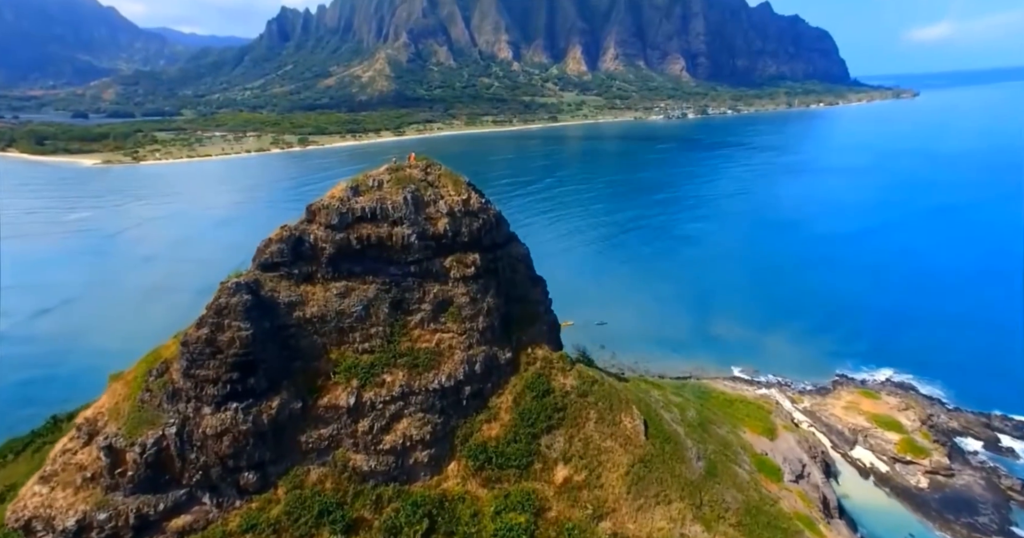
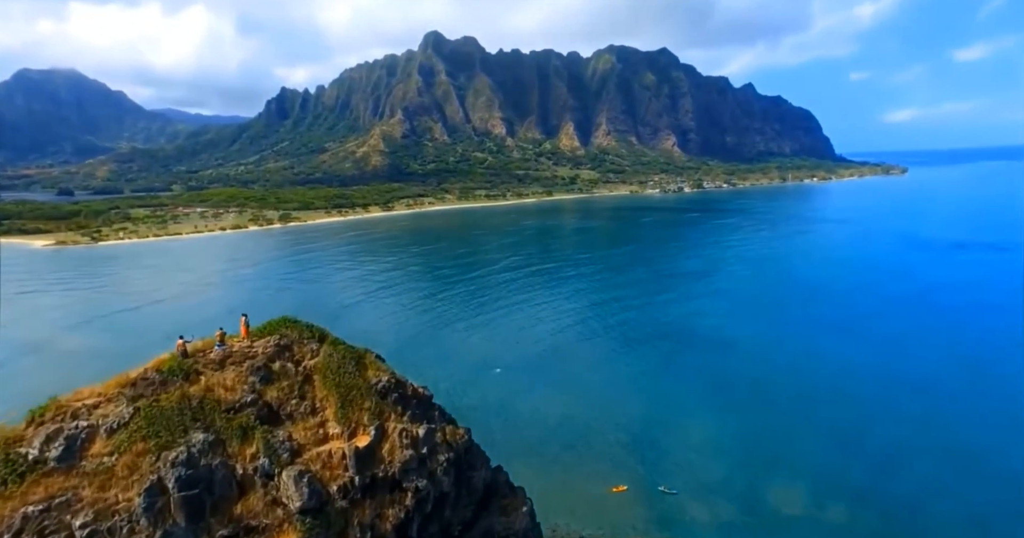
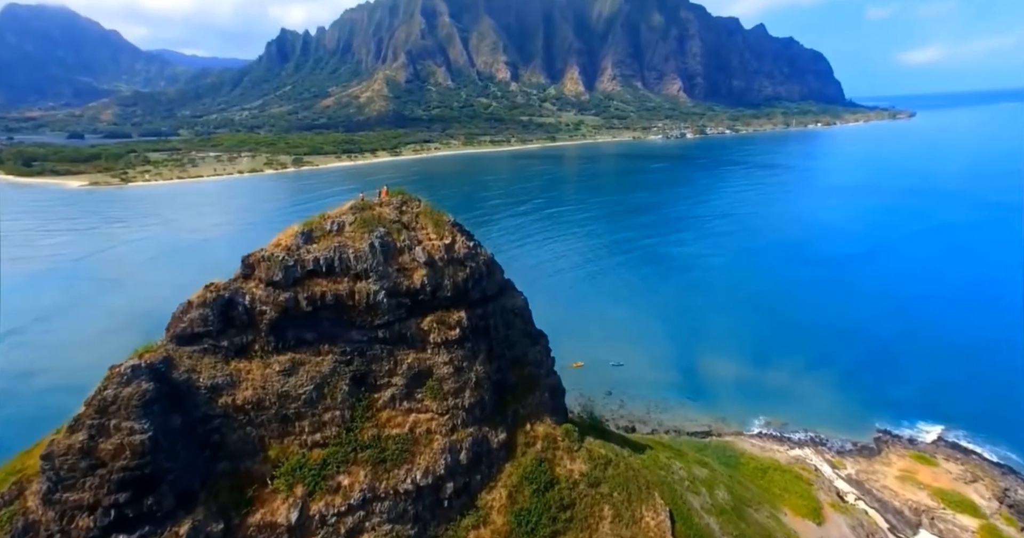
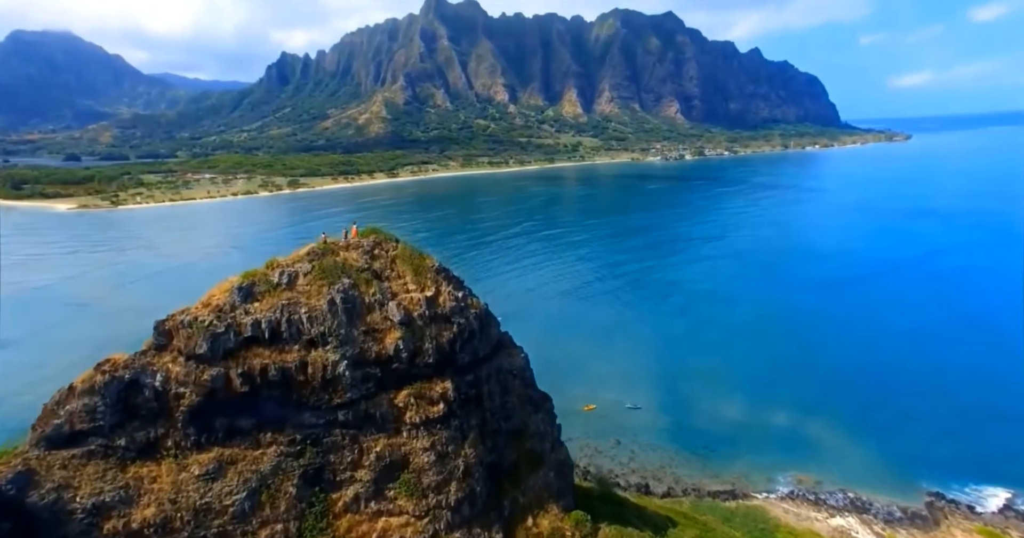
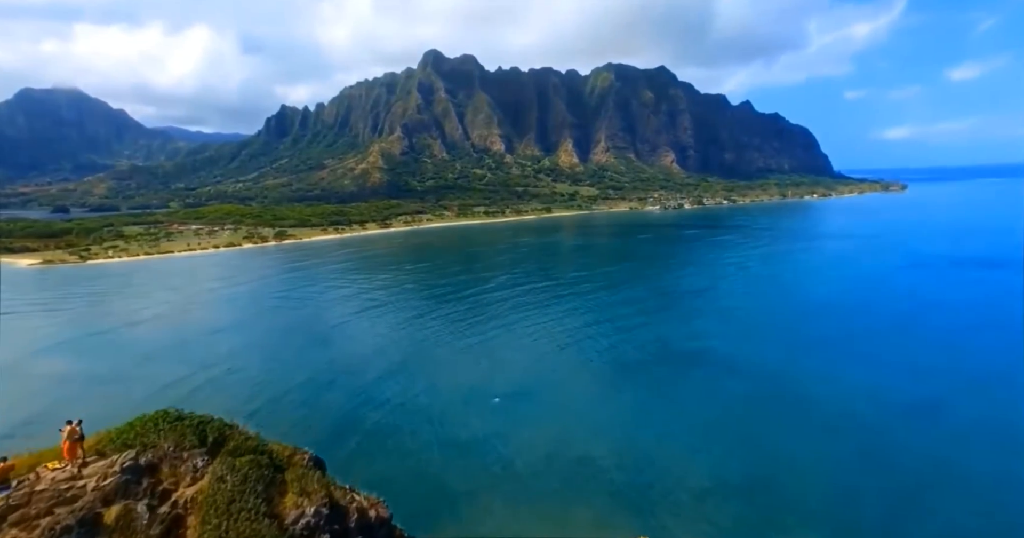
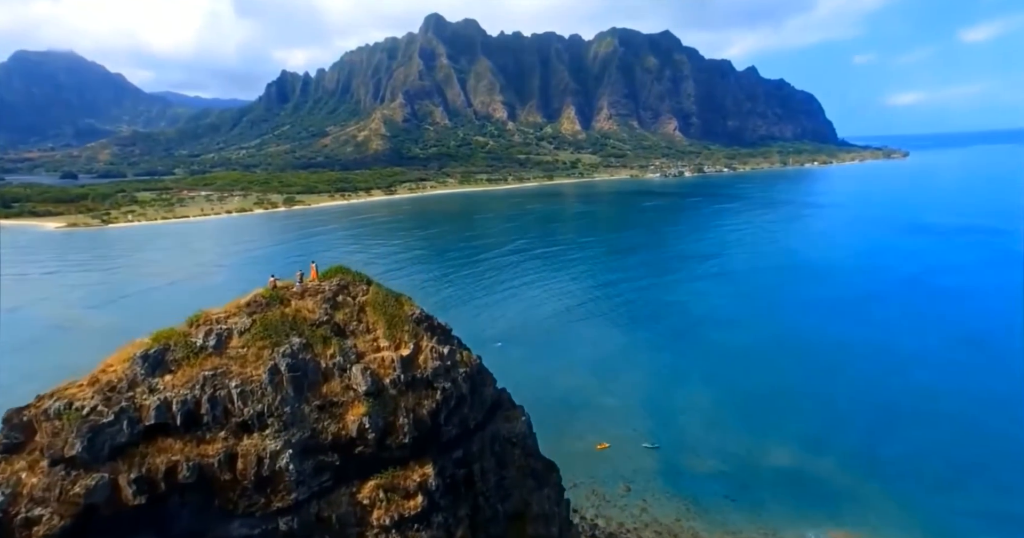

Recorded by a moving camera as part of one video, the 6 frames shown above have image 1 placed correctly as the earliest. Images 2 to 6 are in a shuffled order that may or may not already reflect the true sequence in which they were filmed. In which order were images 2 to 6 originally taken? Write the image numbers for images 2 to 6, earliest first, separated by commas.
3, 4, 6, 2, 5
